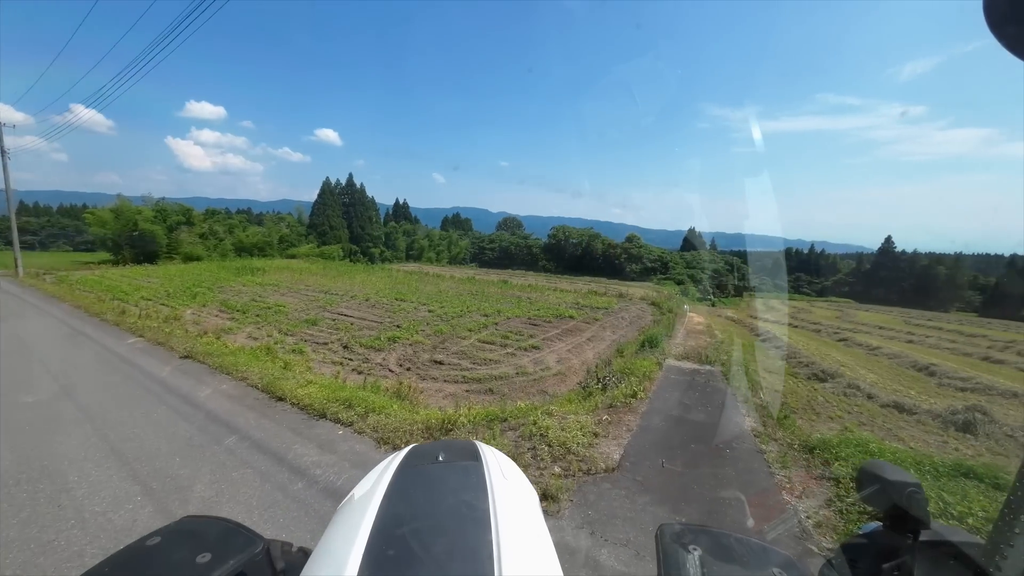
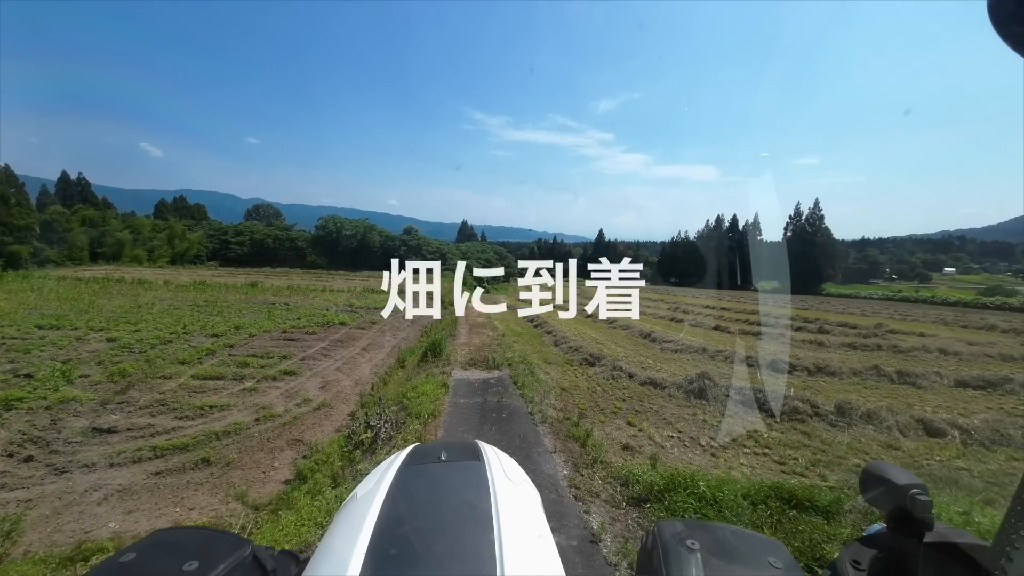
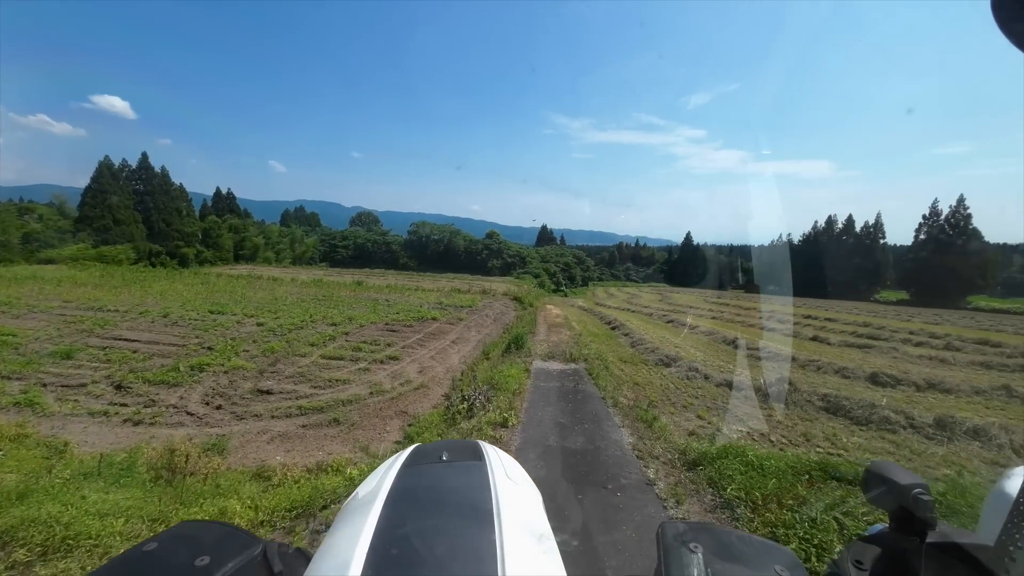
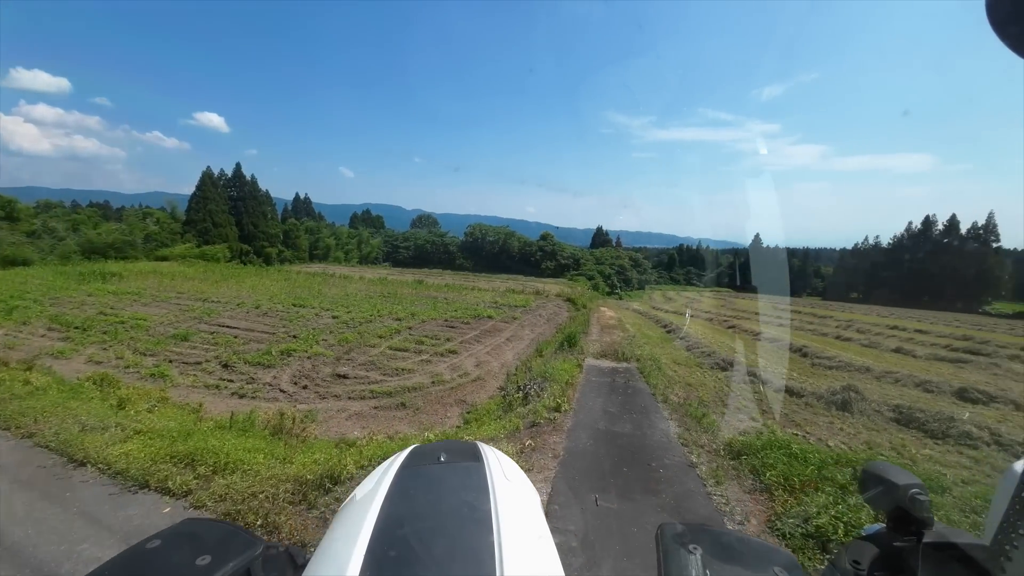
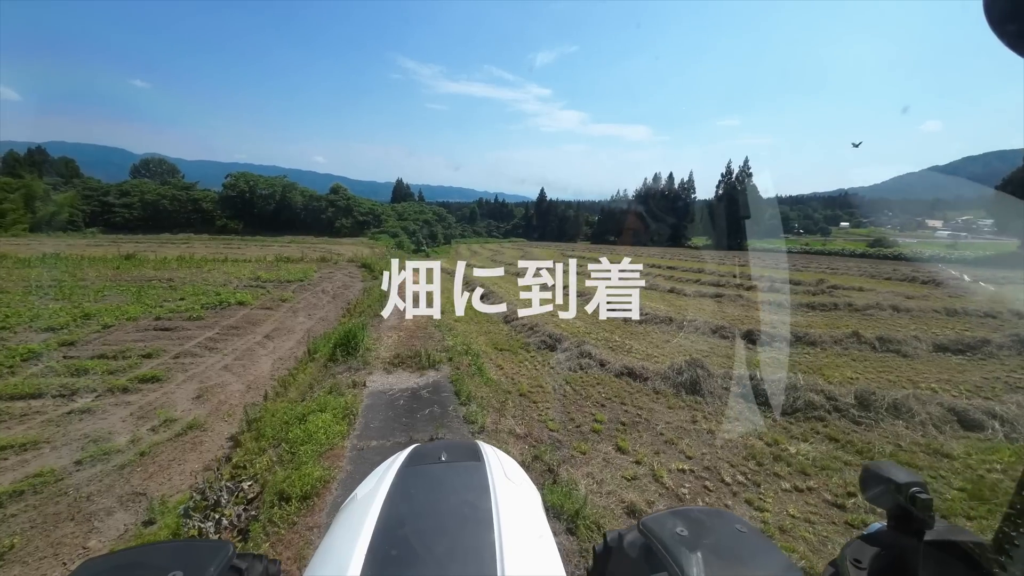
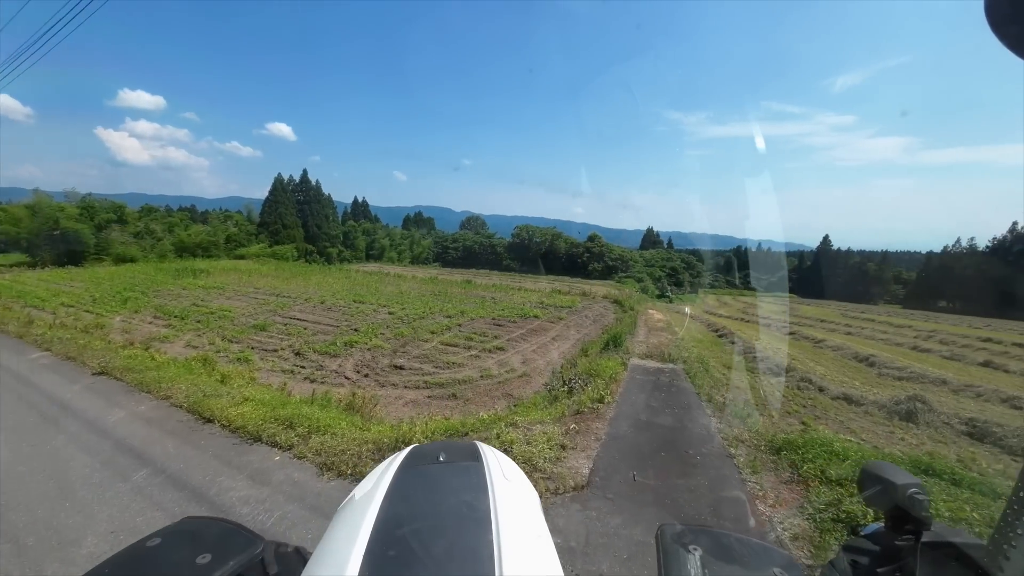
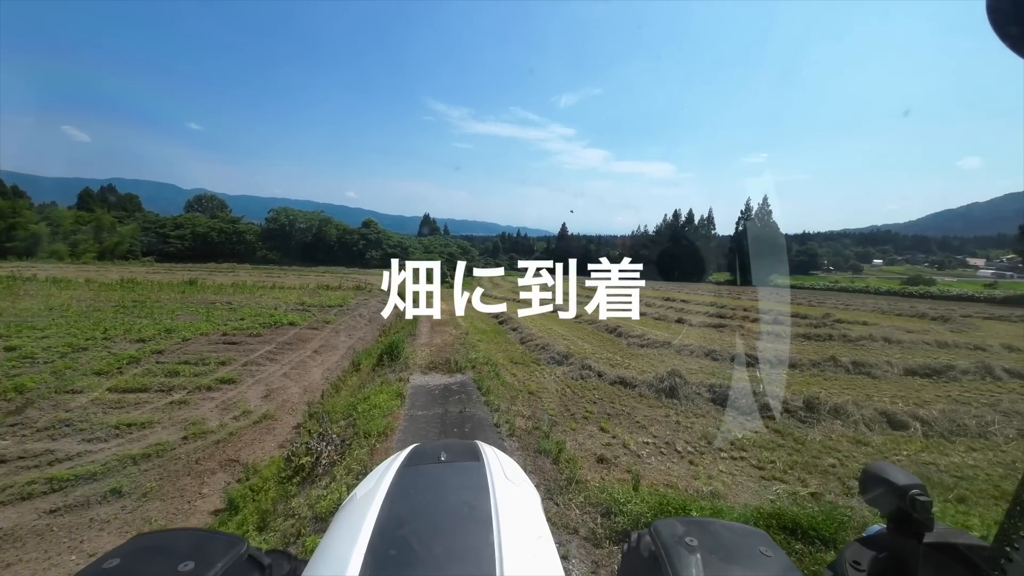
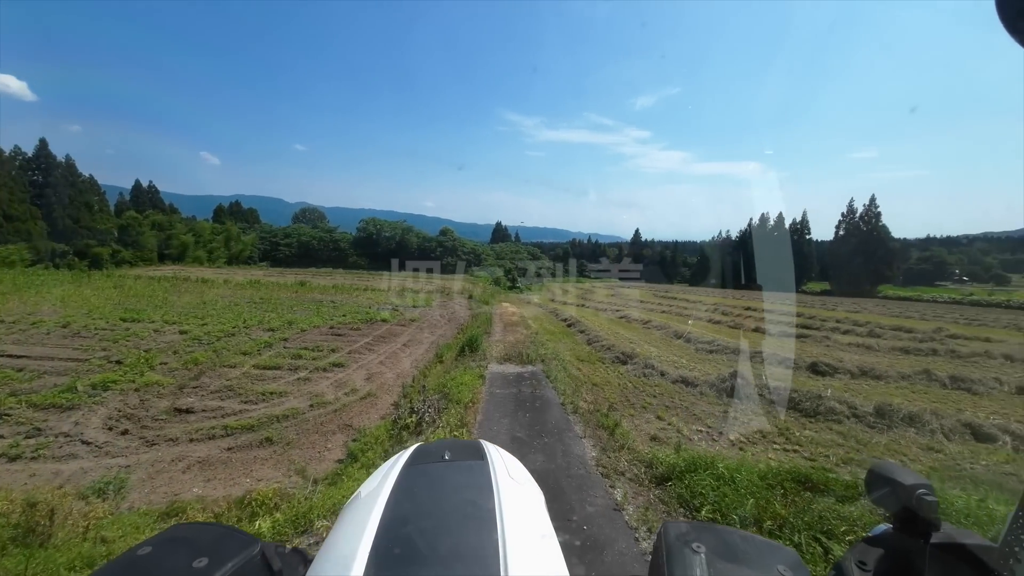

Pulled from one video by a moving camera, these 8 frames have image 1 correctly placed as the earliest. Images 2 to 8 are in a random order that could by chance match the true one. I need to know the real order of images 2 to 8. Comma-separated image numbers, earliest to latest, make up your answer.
6, 4, 3, 8, 2, 7, 5
